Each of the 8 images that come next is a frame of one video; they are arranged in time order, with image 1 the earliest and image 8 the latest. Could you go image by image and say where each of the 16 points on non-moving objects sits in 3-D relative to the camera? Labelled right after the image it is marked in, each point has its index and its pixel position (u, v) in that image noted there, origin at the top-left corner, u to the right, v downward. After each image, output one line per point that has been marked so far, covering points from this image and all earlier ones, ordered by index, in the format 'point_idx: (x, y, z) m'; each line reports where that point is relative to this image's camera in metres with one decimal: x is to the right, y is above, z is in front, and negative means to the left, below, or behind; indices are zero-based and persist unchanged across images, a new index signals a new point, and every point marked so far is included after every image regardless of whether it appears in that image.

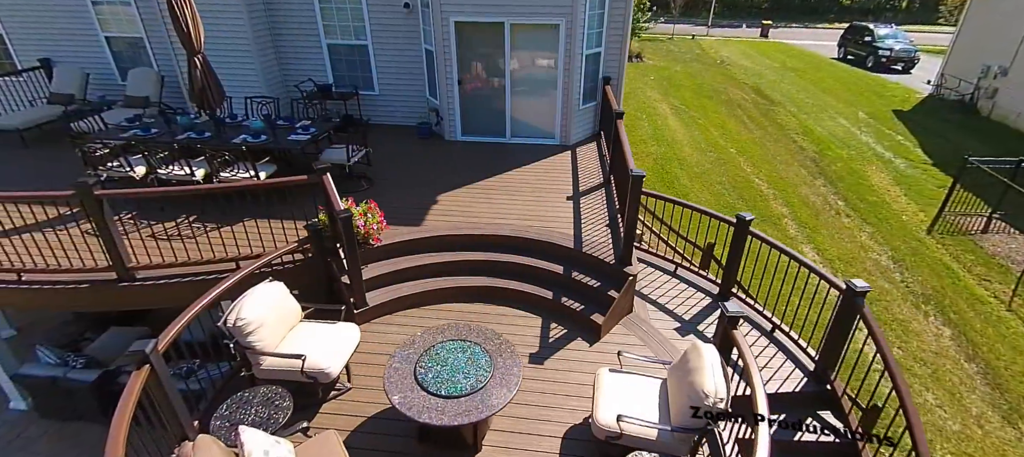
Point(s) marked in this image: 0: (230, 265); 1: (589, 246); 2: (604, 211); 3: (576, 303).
0: (-2.9, -0.4, +4.9) m
1: (+0.9, -0.2, +5.3) m
2: (+1.2, +0.2, +6.1) m
3: (+0.7, -0.8, +5.0) m
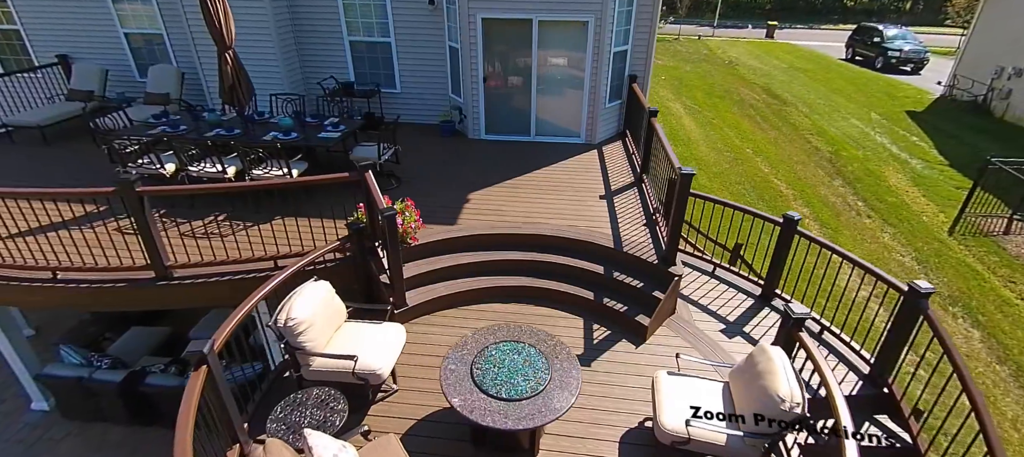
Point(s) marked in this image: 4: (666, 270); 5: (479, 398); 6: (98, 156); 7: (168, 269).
0: (-2.5, -0.4, +4.8) m
1: (+1.3, -0.2, +5.2) m
2: (+1.6, +0.2, +6.0) m
3: (+1.1, -0.8, +4.9) m
4: (+1.6, -0.4, +4.8) m
5: (-0.2, -1.2, +3.3) m
6: (-6.7, +1.2, +7.6) m
7: (-3.3, -0.4, +4.6) m
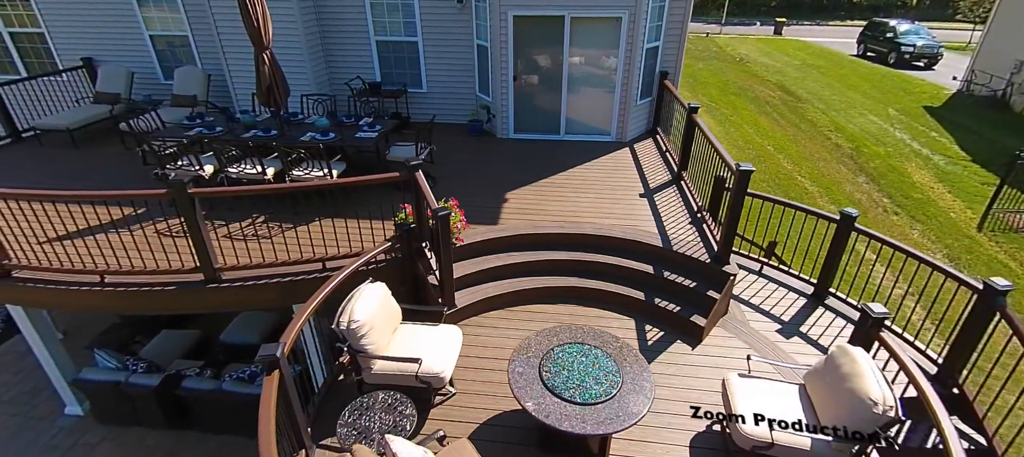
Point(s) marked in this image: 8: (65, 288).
0: (-2.0, -0.4, +4.8) m
1: (+1.8, -0.2, +5.1) m
2: (+2.2, +0.3, +5.9) m
3: (+1.6, -0.8, +4.8) m
4: (+2.1, -0.4, +4.7) m
5: (+0.3, -1.2, +3.2) m
6: (-6.2, +1.1, +7.6) m
7: (-2.8, -0.4, +4.5) m
8: (-4.3, -0.6, +4.5) m
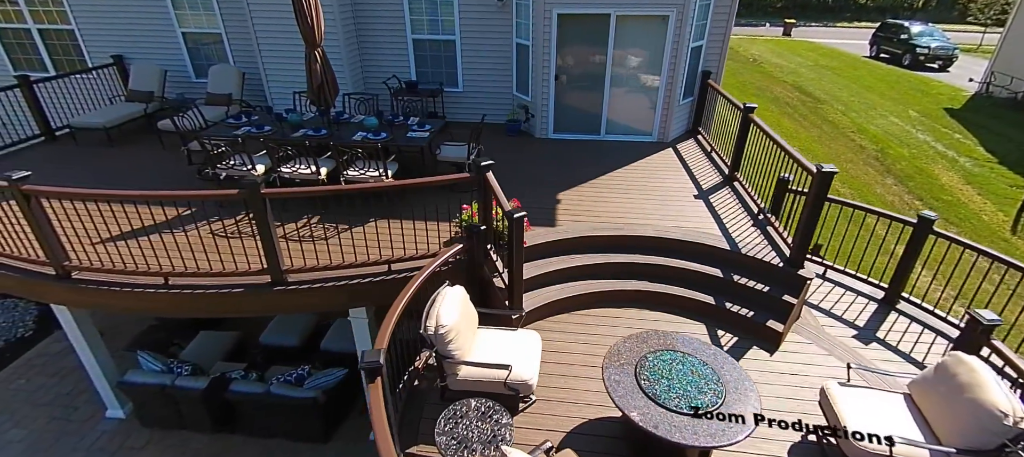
0: (-1.3, -0.4, +4.6) m
1: (+2.5, -0.2, +5.0) m
2: (+2.8, +0.2, +5.8) m
3: (+2.3, -0.8, +4.6) m
4: (+2.8, -0.4, +4.6) m
5: (+1.0, -1.2, +3.1) m
6: (-5.5, +1.1, +7.5) m
7: (-2.2, -0.4, +4.4) m
8: (-3.6, -0.6, +4.4) m
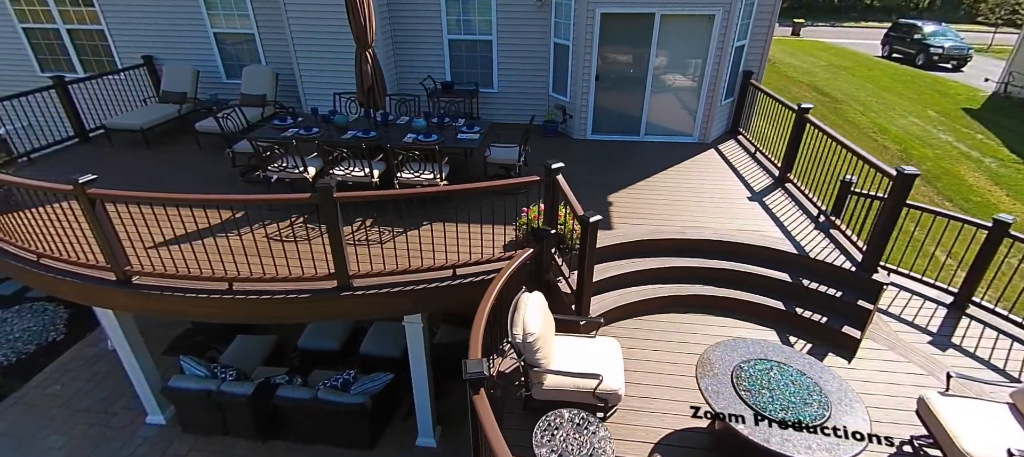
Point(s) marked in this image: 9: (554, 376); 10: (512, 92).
0: (-0.7, -0.4, +4.6) m
1: (+3.1, -0.2, +4.9) m
2: (+3.5, +0.2, +5.7) m
3: (+2.9, -0.8, +4.5) m
4: (+3.4, -0.5, +4.5) m
5: (+1.6, -1.2, +3.0) m
6: (-4.9, +1.1, +7.4) m
7: (-1.5, -0.5, +4.3) m
8: (-3.0, -0.6, +4.3) m
9: (+0.3, -1.1, +3.4) m
10: (0.0, +2.5, +8.6) m
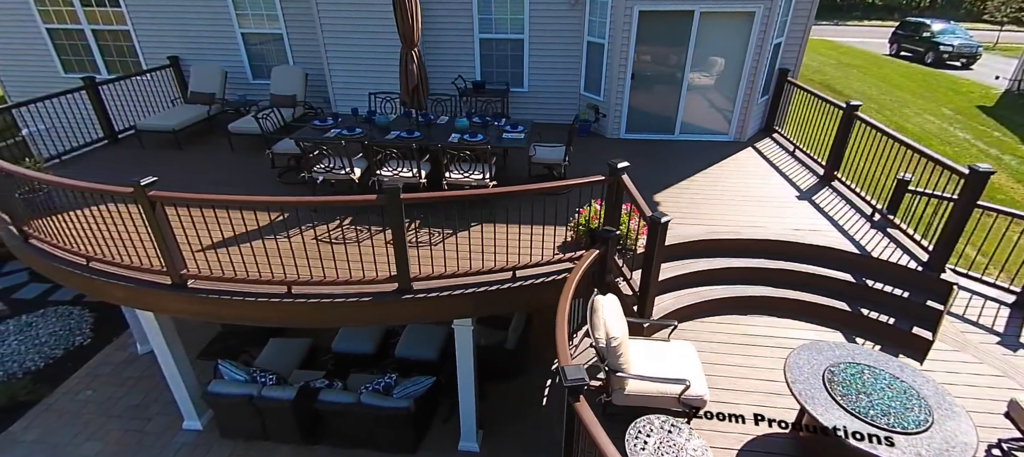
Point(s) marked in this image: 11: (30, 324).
0: (-0.1, -0.4, +4.5) m
1: (+3.7, -0.2, +4.8) m
2: (+4.1, +0.2, +5.6) m
3: (+3.5, -0.8, +4.5) m
4: (+4.0, -0.5, +4.4) m
5: (+2.2, -1.2, +2.9) m
6: (-4.3, +1.1, +7.3) m
7: (-0.9, -0.5, +4.2) m
8: (-2.4, -0.6, +4.2) m
9: (+0.9, -1.1, +3.3) m
10: (+0.5, +2.5, +8.6) m
11: (-8.6, -1.7, +8.3) m
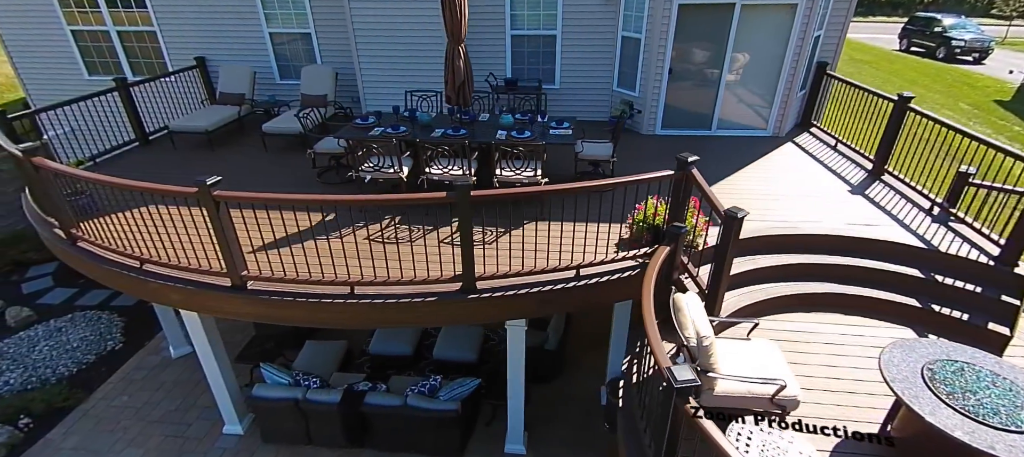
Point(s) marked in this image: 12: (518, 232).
0: (+0.5, -0.4, +4.4) m
1: (+4.3, -0.2, +4.7) m
2: (+4.7, +0.3, +5.5) m
3: (+4.1, -0.8, +4.3) m
4: (+4.6, -0.4, +4.3) m
5: (+2.8, -1.2, +2.8) m
6: (-3.7, +1.0, +7.2) m
7: (-0.3, -0.5, +4.1) m
8: (-1.8, -0.6, +4.1) m
9: (+1.5, -1.1, +3.2) m
10: (+1.1, +2.5, +8.5) m
11: (-8.0, -1.8, +8.2) m
12: (+0.1, 0.0, +5.0) m
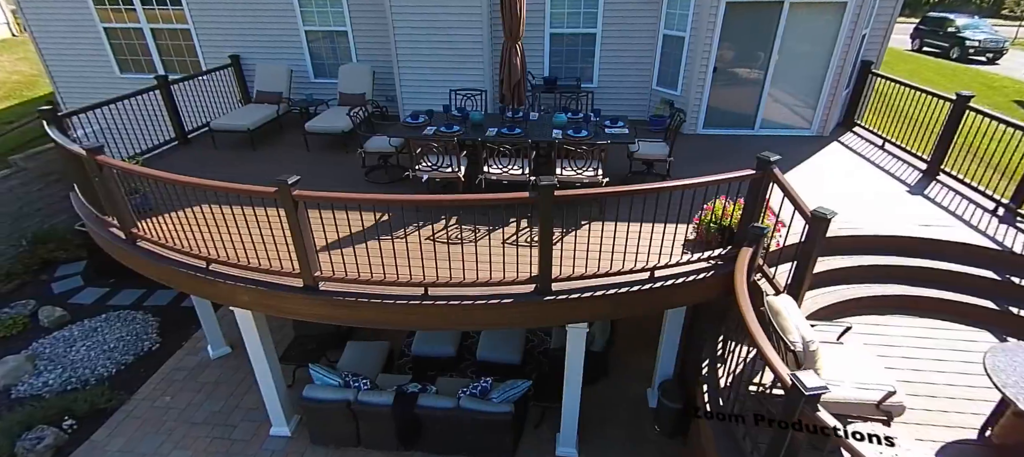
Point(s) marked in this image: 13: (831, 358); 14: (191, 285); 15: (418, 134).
0: (+1.2, -0.4, +4.3) m
1: (+5.0, -0.2, +4.6) m
2: (+5.3, +0.3, +5.4) m
3: (+4.8, -0.8, +4.3) m
4: (+5.2, -0.4, +4.2) m
5: (+3.4, -1.2, +2.7) m
6: (-3.1, +1.0, +7.1) m
7: (+0.3, -0.5, +4.1) m
8: (-1.1, -0.6, +4.1) m
9: (+2.1, -1.1, +3.2) m
10: (+1.8, +2.5, +8.4) m
11: (-7.3, -1.8, +8.2) m
12: (+0.7, 0.0, +5.0) m
13: (+2.3, -1.0, +3.5) m
14: (-3.1, -0.6, +4.5) m
15: (-1.1, +1.1, +5.6) m
